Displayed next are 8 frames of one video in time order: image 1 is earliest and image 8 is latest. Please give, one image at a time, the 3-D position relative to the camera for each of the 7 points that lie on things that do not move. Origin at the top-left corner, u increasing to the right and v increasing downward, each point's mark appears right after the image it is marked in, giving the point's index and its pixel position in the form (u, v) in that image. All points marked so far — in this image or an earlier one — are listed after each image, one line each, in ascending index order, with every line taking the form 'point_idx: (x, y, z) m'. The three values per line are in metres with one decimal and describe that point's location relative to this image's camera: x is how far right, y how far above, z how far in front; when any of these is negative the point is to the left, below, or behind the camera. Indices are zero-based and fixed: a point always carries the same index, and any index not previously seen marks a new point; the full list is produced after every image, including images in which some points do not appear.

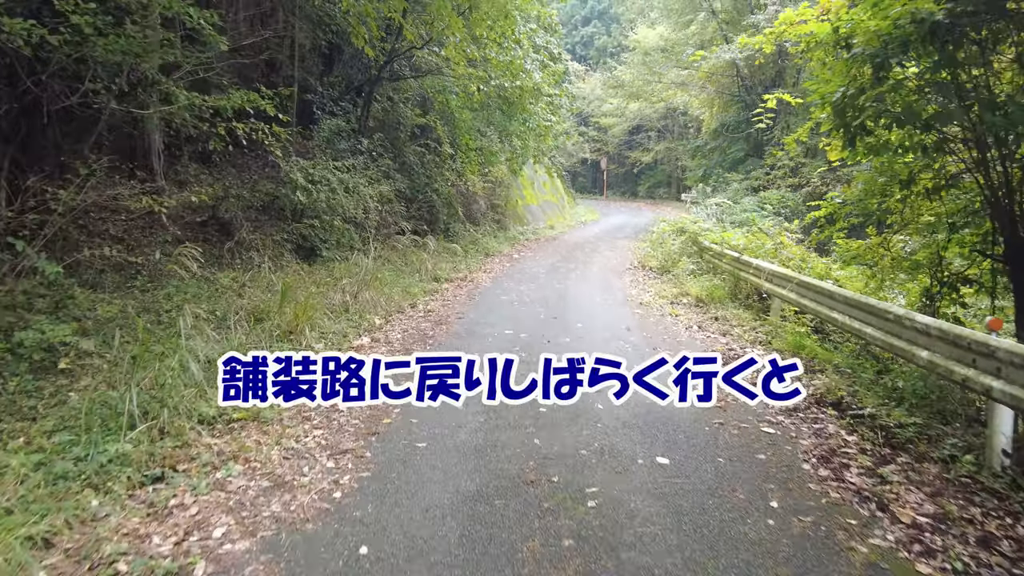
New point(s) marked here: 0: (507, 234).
0: (-0.2, +1.6, +19.6) m
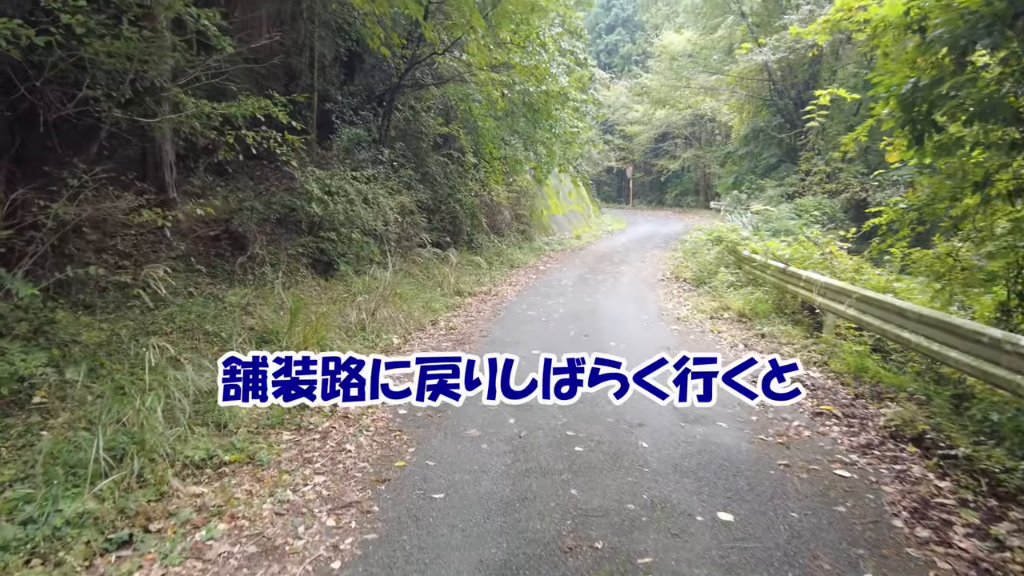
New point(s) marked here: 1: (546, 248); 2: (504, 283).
0: (+0.6, +1.3, +19.0) m
1: (+1.0, +1.2, +19.3) m
2: (-0.2, +0.1, +13.4) m
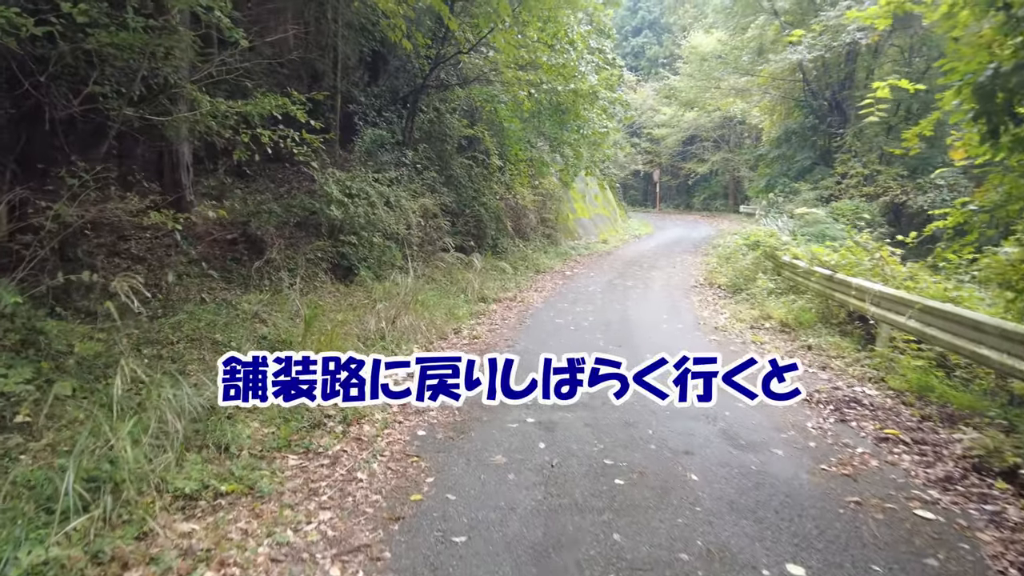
0: (+1.3, +1.1, +18.5) m
1: (+1.8, +1.0, +18.8) m
2: (+0.3, 0.0, +12.9) m
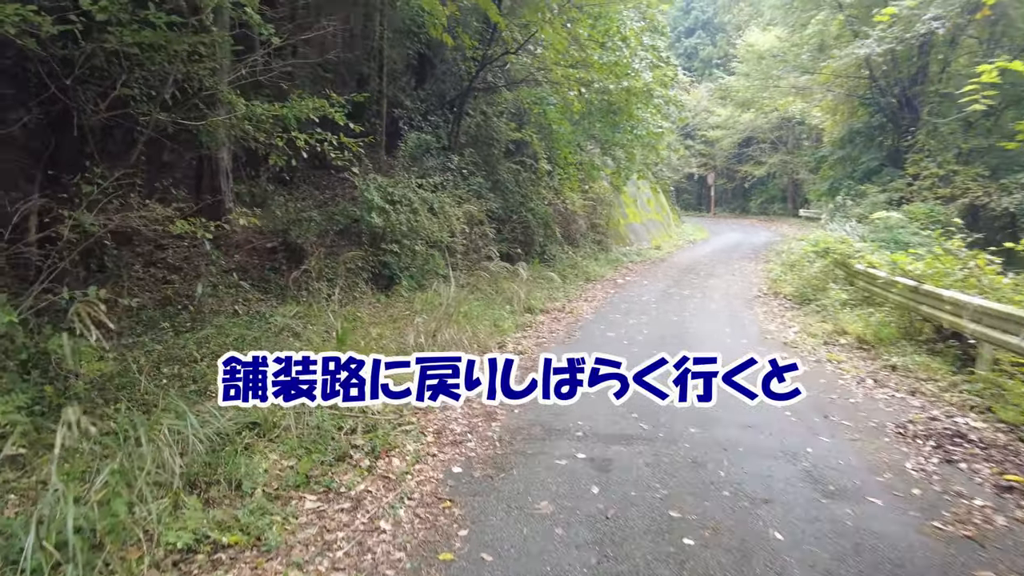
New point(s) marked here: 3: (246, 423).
0: (+2.6, +0.9, +17.8) m
1: (+3.1, +0.8, +18.0) m
2: (+1.3, -0.2, +12.2) m
3: (-1.8, -0.9, +4.5) m
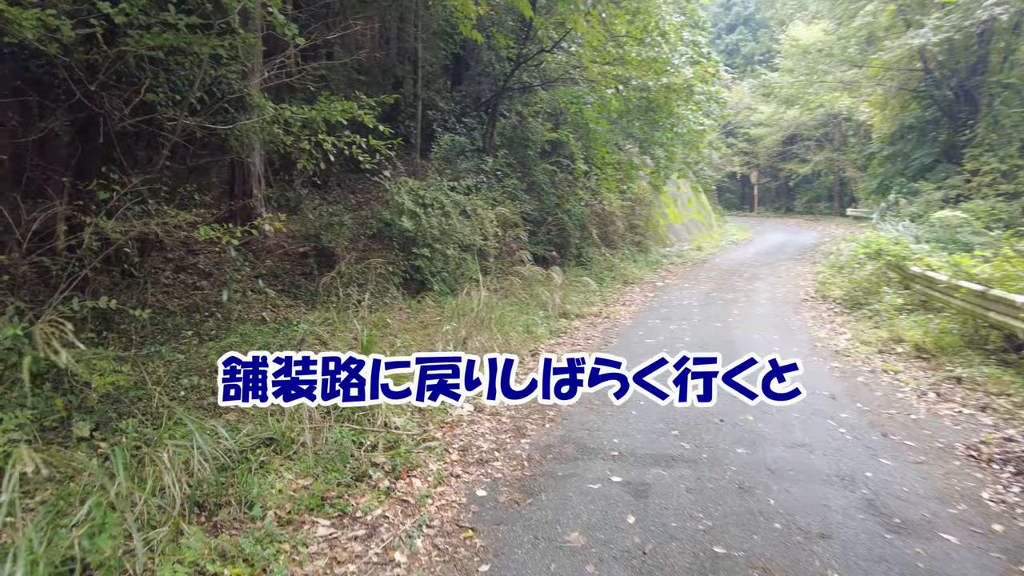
0: (+3.6, +0.8, +17.3) m
1: (+4.1, +0.7, +17.5) m
2: (+1.9, -0.3, +11.8) m
3: (-1.6, -1.0, +4.3) m
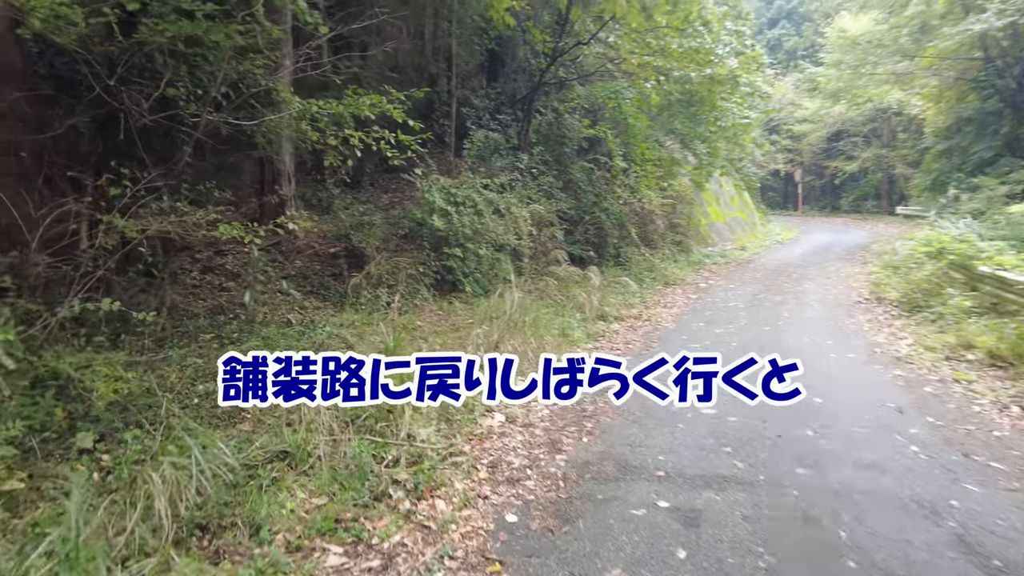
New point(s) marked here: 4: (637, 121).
0: (+4.5, +0.8, +16.7) m
1: (+5.0, +0.6, +16.8) m
2: (+2.5, -0.3, +11.3) m
3: (-1.4, -1.0, +4.0) m
4: (+2.7, +3.6, +14.3) m
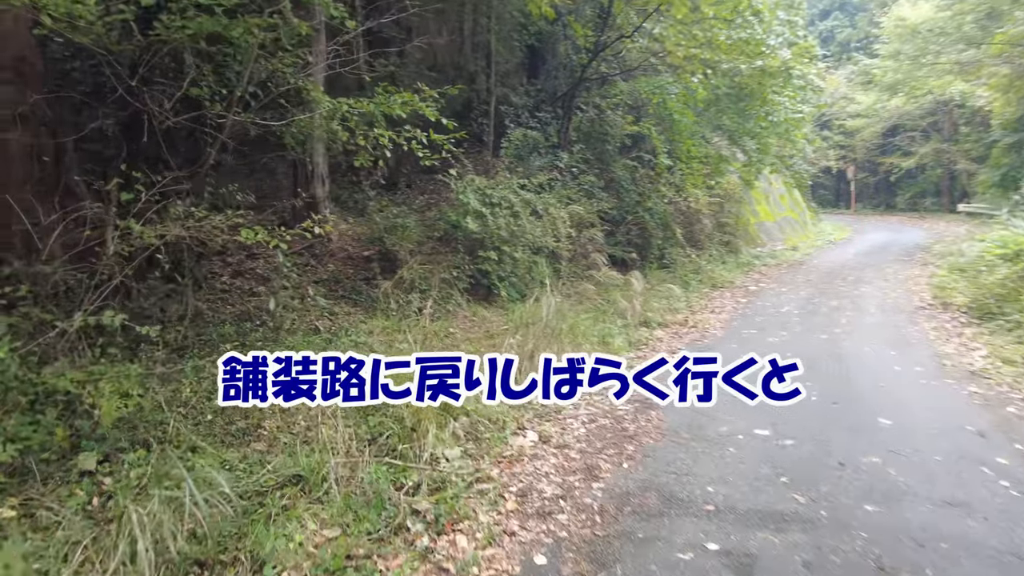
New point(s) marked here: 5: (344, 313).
0: (+5.5, +0.7, +16.0) m
1: (+6.0, +0.6, +16.1) m
2: (+3.1, -0.4, +10.8) m
3: (-1.3, -1.0, +3.7) m
4: (+3.6, +3.5, +13.8) m
5: (-1.9, -0.3, +7.4) m
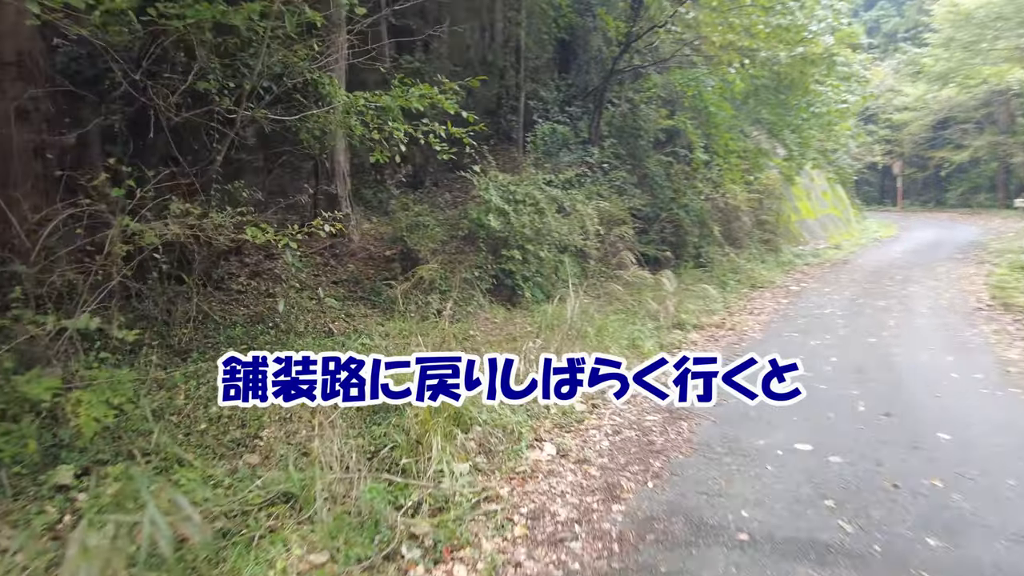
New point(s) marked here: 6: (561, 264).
0: (+6.2, +0.7, +15.3) m
1: (+6.7, +0.6, +15.4) m
2: (+3.6, -0.4, +10.2) m
3: (-1.2, -1.0, +3.4) m
4: (+4.2, +3.5, +13.2) m
5: (-1.6, -0.3, +7.1) m
6: (+0.7, +0.3, +8.7) m
